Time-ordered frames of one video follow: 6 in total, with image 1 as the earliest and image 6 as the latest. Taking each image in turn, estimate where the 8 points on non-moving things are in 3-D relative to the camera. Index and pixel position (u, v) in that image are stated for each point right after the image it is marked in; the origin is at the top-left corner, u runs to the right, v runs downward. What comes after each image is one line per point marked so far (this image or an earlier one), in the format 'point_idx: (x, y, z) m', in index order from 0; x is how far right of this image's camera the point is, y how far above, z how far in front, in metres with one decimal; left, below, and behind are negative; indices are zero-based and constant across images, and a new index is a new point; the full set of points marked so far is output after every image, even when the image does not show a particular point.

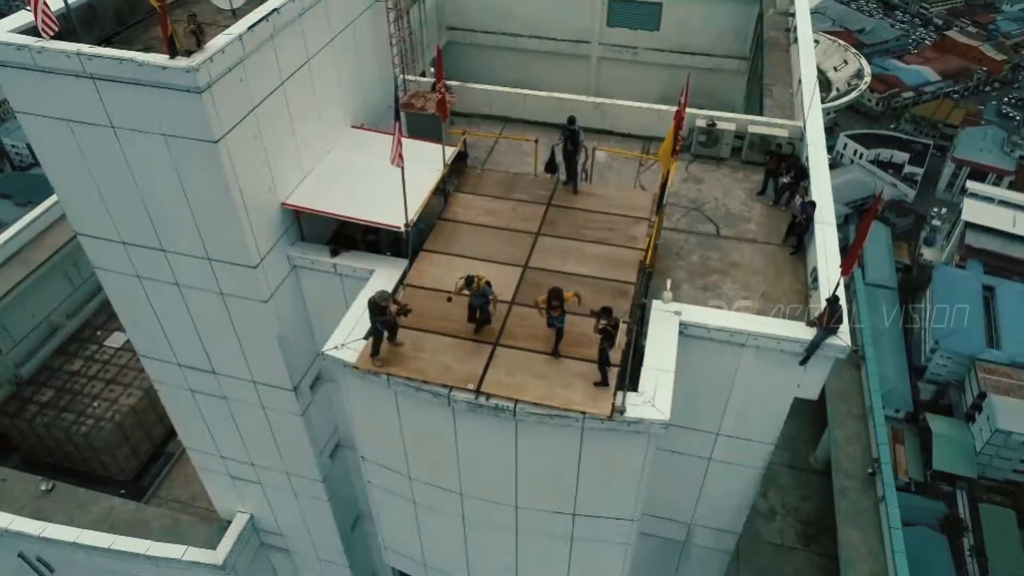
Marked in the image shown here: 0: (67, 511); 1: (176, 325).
0: (-9.9, -4.9, +15.5) m
1: (-5.4, -0.6, +11.2) m
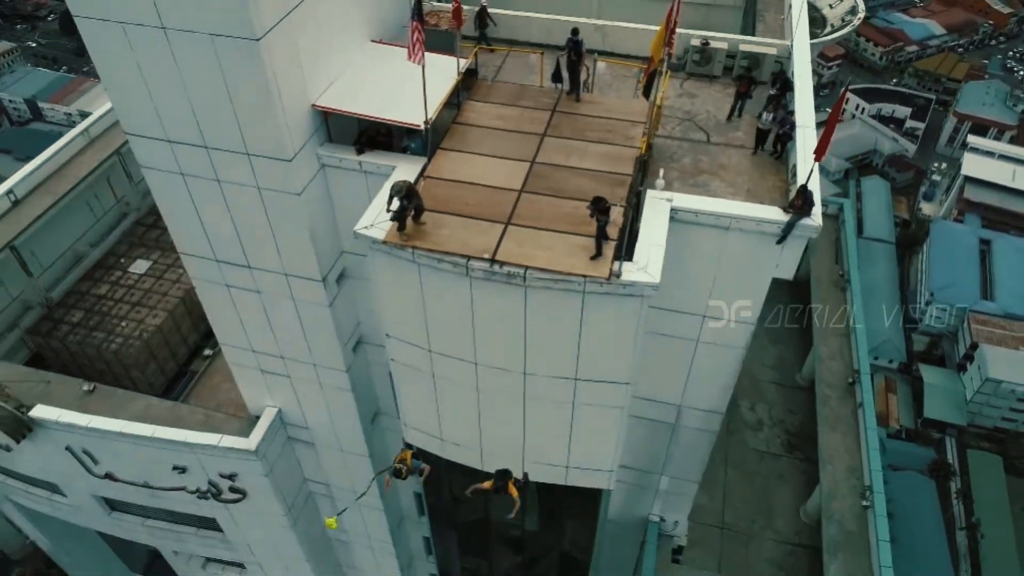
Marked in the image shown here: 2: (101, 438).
0: (-9.7, -2.8, +16.8) m
1: (-5.3, +1.2, +12.3) m
2: (-9.5, -3.5, +16.0) m
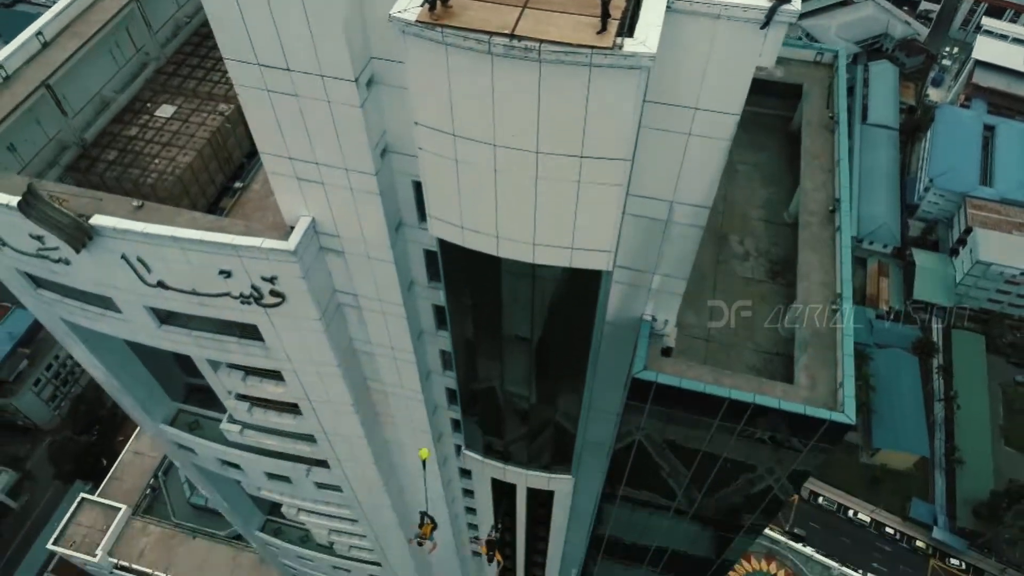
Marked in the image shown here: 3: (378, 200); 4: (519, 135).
0: (-9.5, +1.8, +18.6) m
1: (-5.0, +5.2, +13.6) m
2: (-9.2, +1.1, +17.9) m
3: (-3.2, +2.1, +16.7) m
4: (+0.1, +2.8, +12.5) m
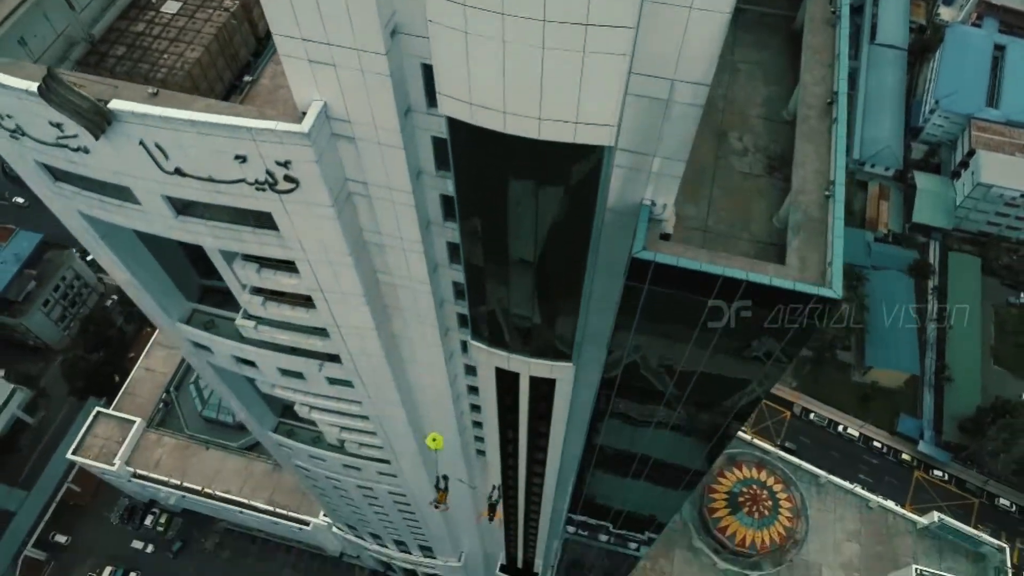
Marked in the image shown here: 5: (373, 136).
0: (-9.3, +5.0, +19.2) m
1: (-4.8, +7.9, +13.9) m
2: (-9.1, +4.2, +18.5) m
3: (-3.1, +5.1, +17.2) m
4: (+0.3, +5.3, +13.0) m
5: (-3.8, +4.2, +18.9) m
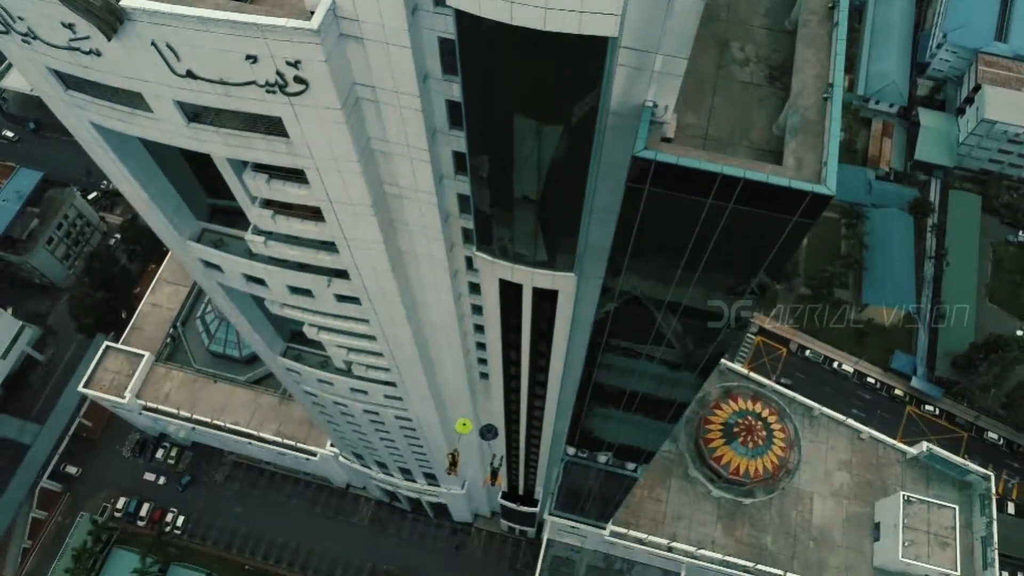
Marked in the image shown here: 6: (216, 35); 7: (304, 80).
0: (-9.2, +7.9, +19.4) m
1: (-4.7, +10.3, +13.9) m
2: (-8.9, +7.0, +18.8) m
3: (-2.9, +7.8, +17.4) m
4: (+0.4, +7.7, +13.2) m
5: (-3.6, +7.0, +19.2) m
6: (-8.1, +6.8, +18.9) m
7: (-5.9, +5.9, +19.8) m
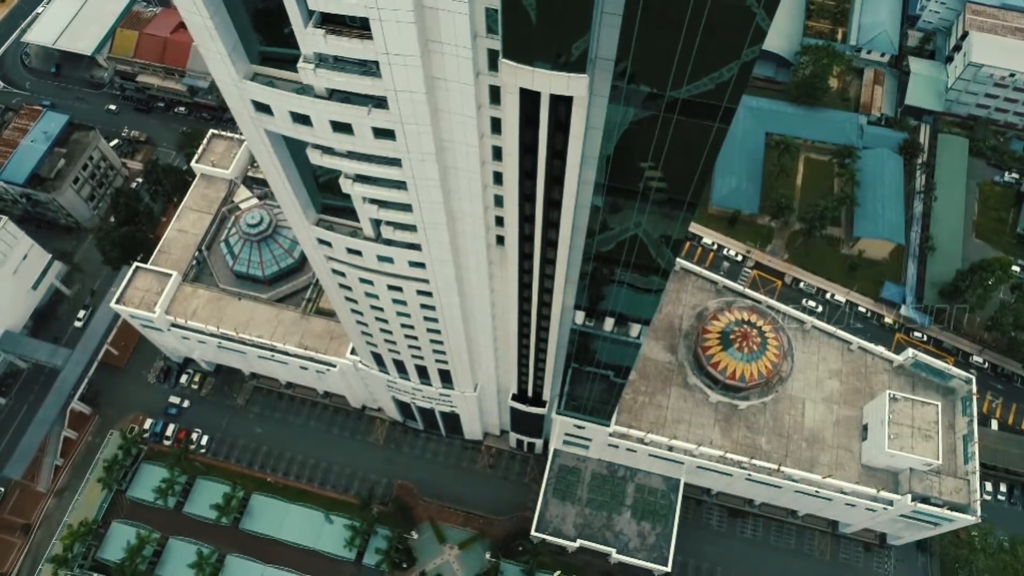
0: (-8.2, +16.6, +23.6) m
1: (-3.8, +19.0, +18.1) m
2: (-8.0, +15.8, +23.0) m
3: (-2.0, +16.5, +21.6) m
4: (+1.4, +16.5, +17.4) m
5: (-2.7, +15.7, +23.4) m
6: (-7.1, +15.5, +23.1) m
7: (-5.0, +14.7, +24.0) m
